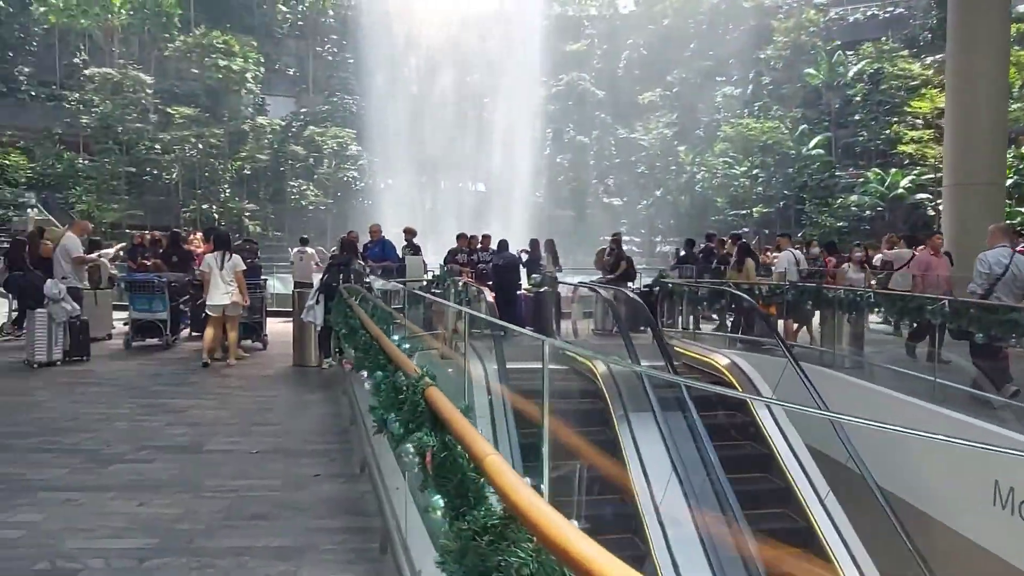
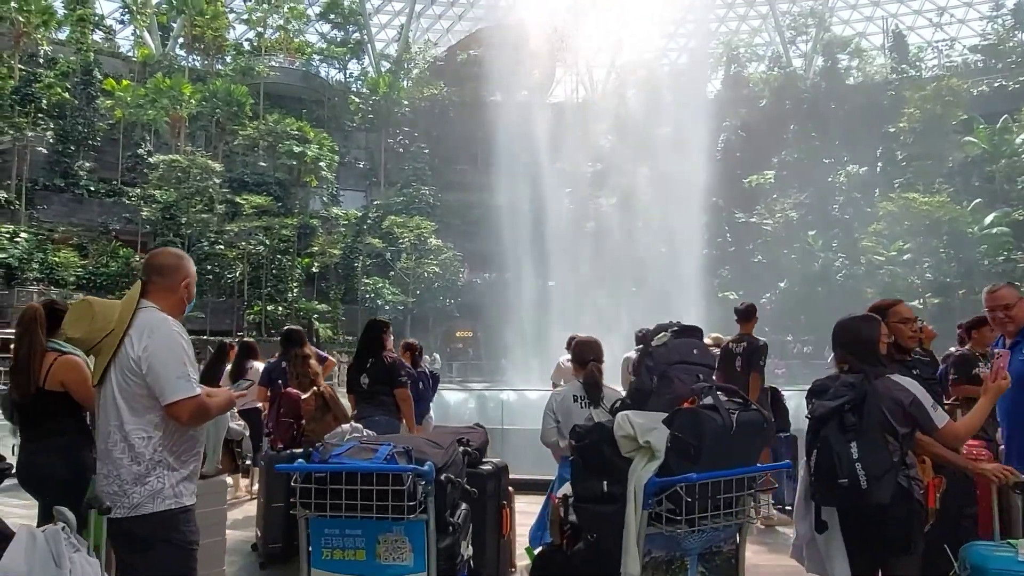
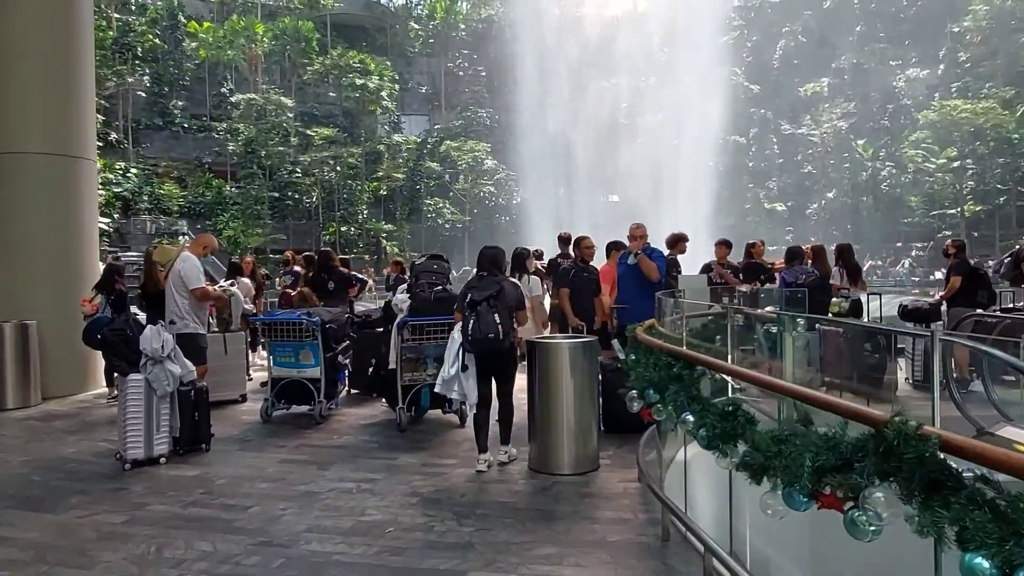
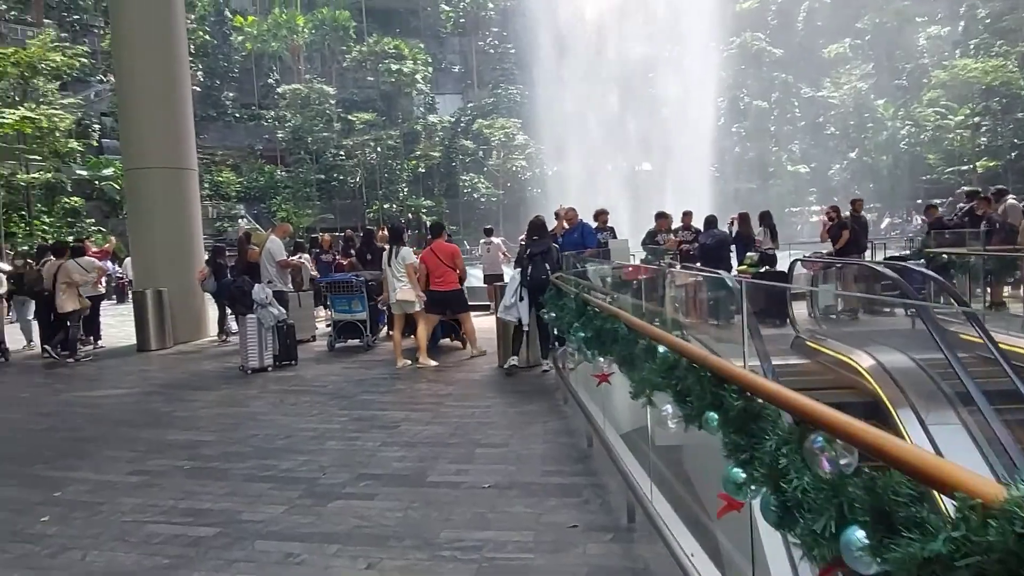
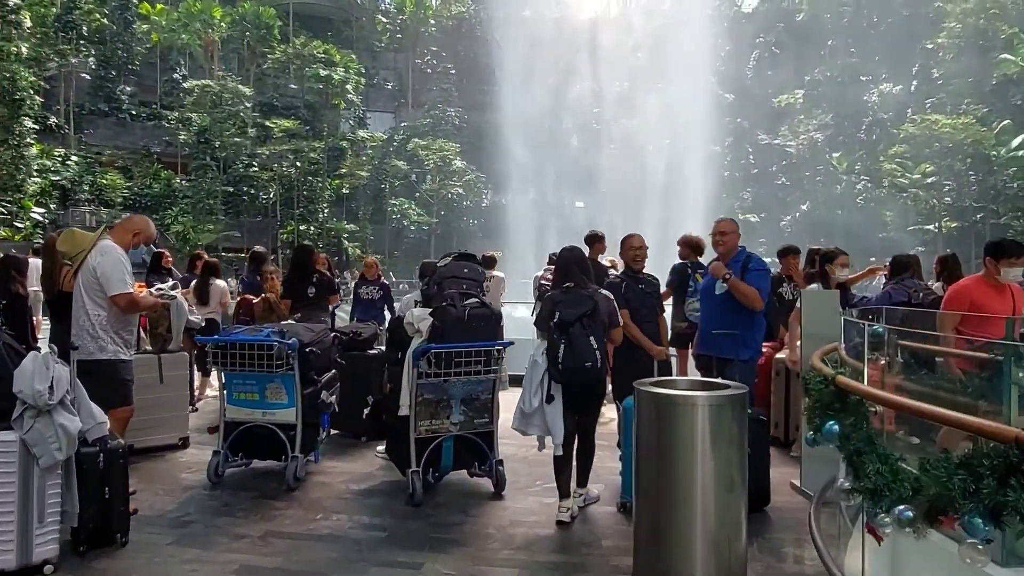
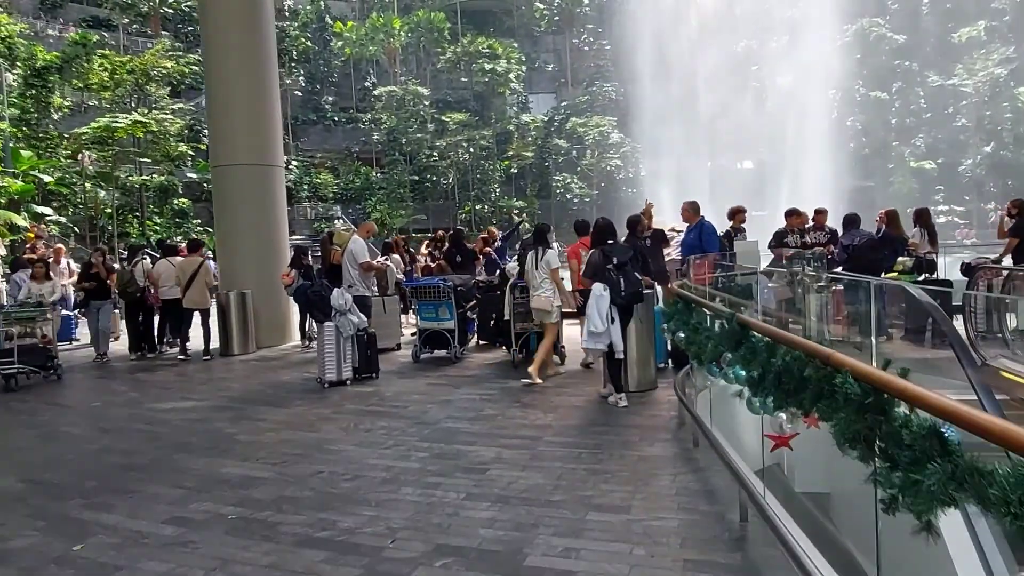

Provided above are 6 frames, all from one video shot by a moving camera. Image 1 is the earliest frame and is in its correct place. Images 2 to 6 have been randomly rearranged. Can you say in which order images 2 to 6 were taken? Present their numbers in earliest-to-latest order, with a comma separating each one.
4, 6, 3, 5, 2
